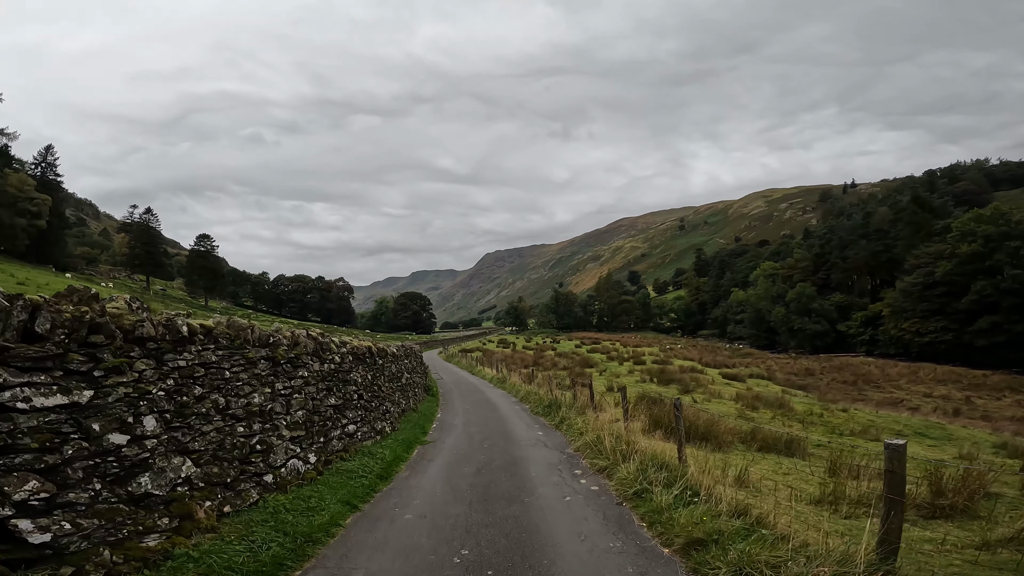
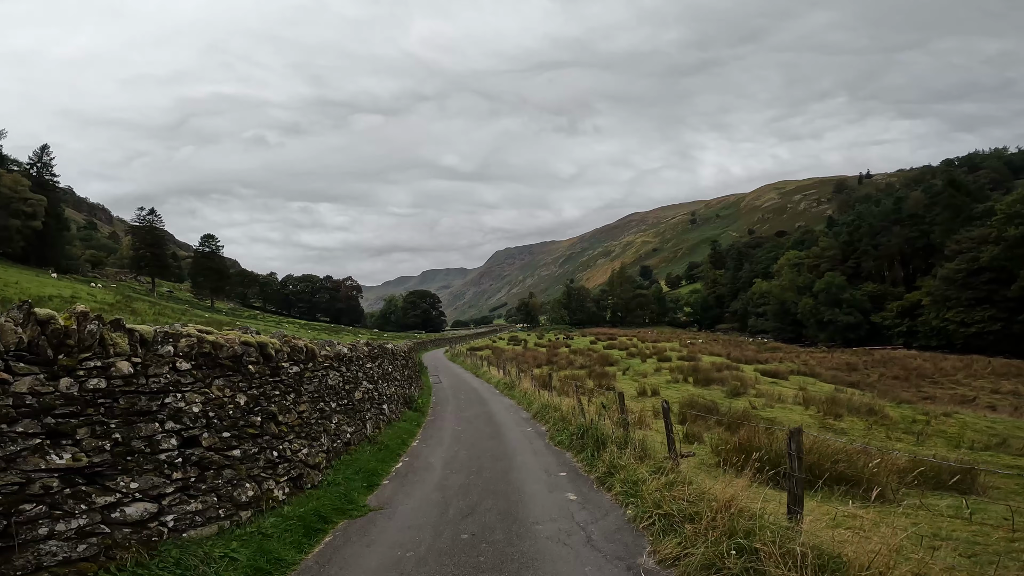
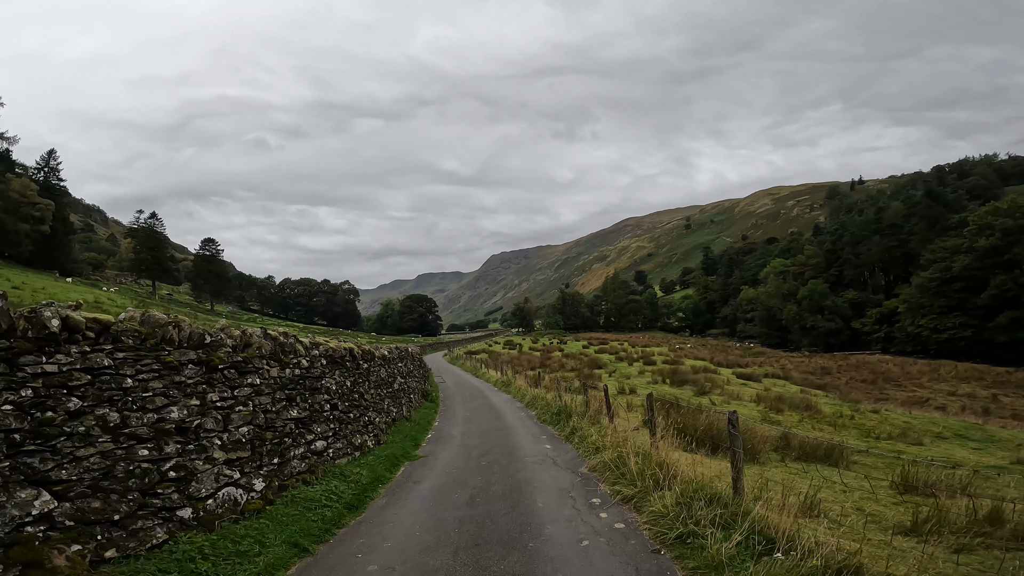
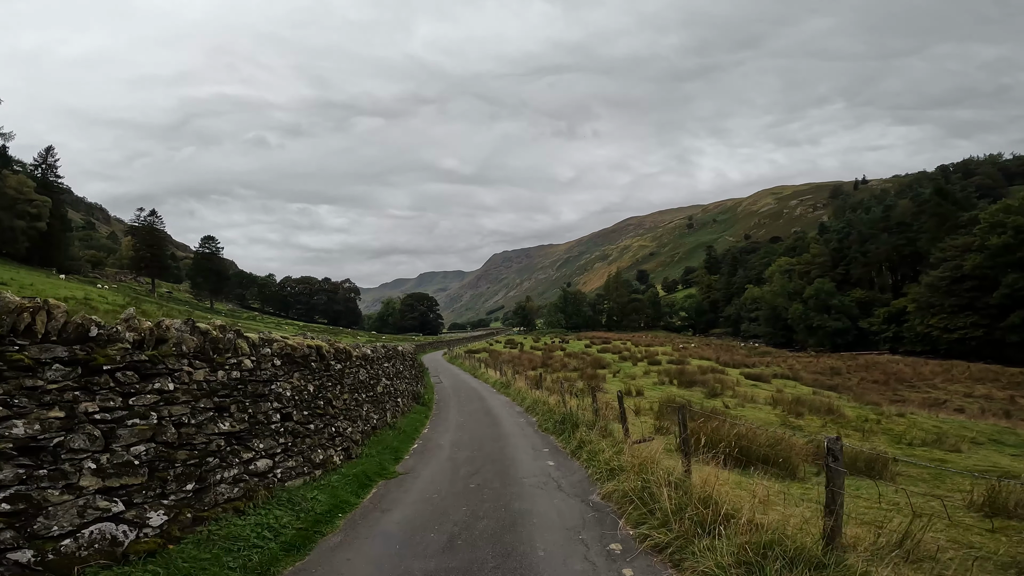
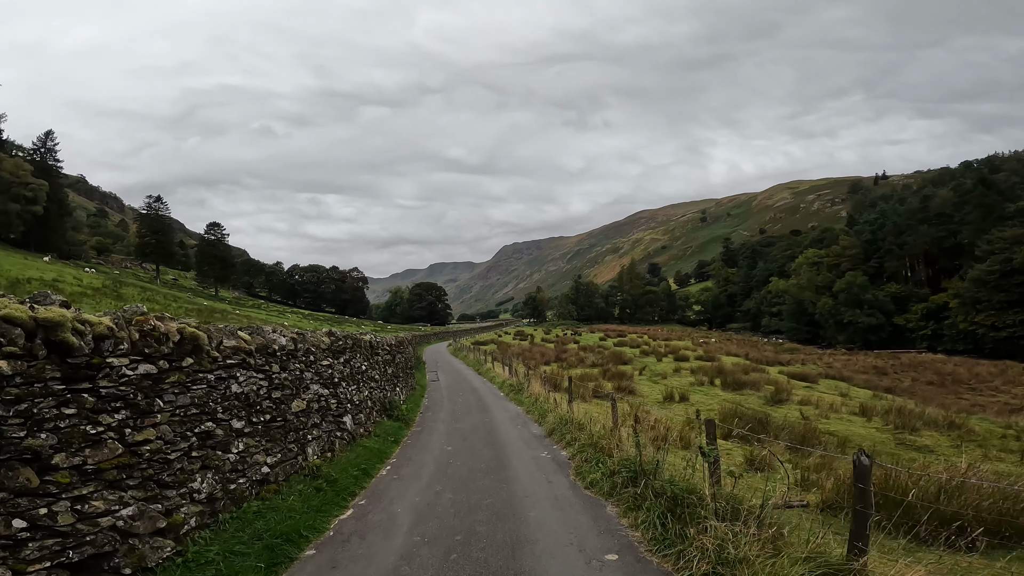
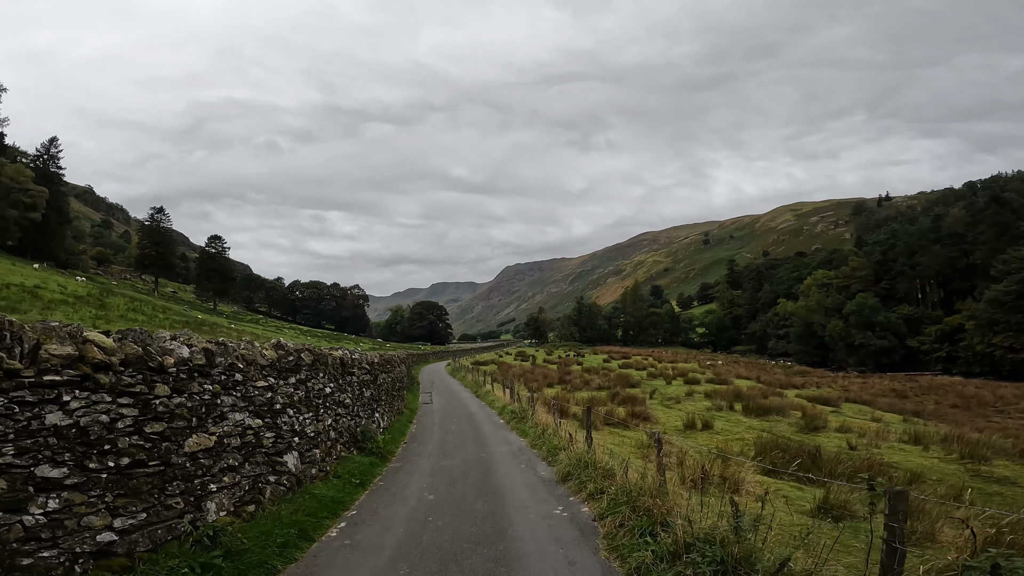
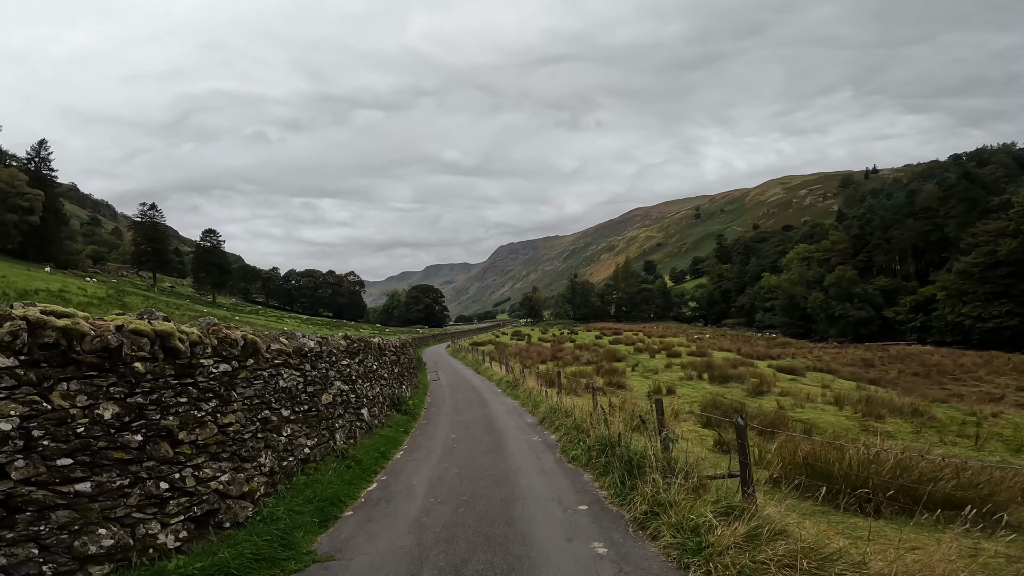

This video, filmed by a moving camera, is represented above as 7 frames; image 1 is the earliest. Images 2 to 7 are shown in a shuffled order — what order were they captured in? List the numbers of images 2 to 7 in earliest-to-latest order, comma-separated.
3, 4, 2, 7, 5, 6
